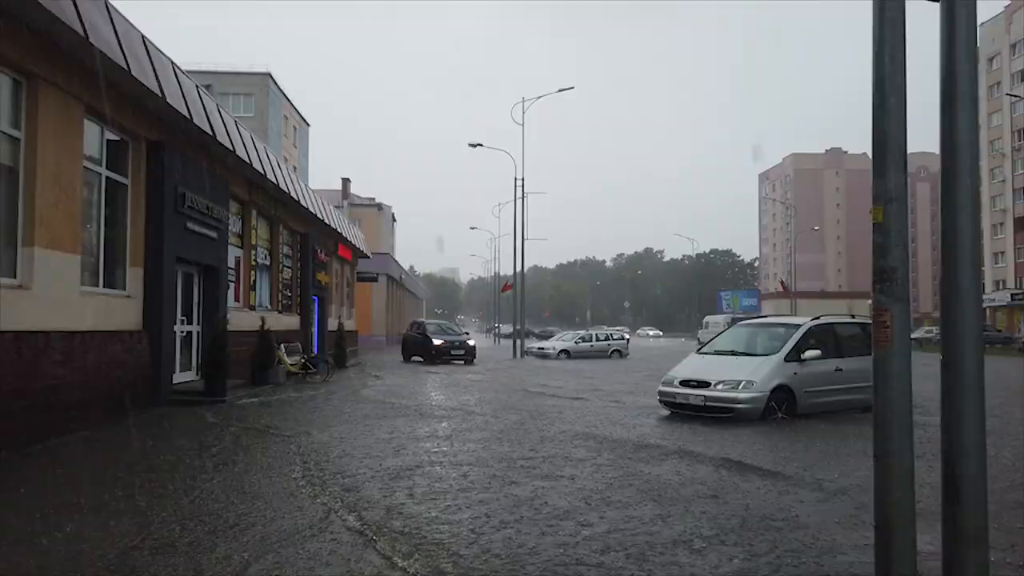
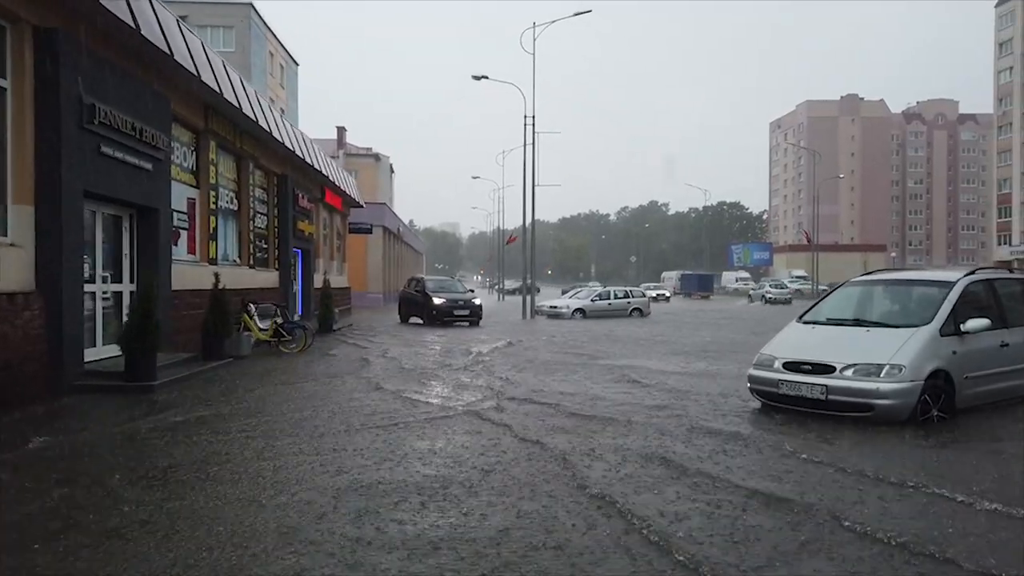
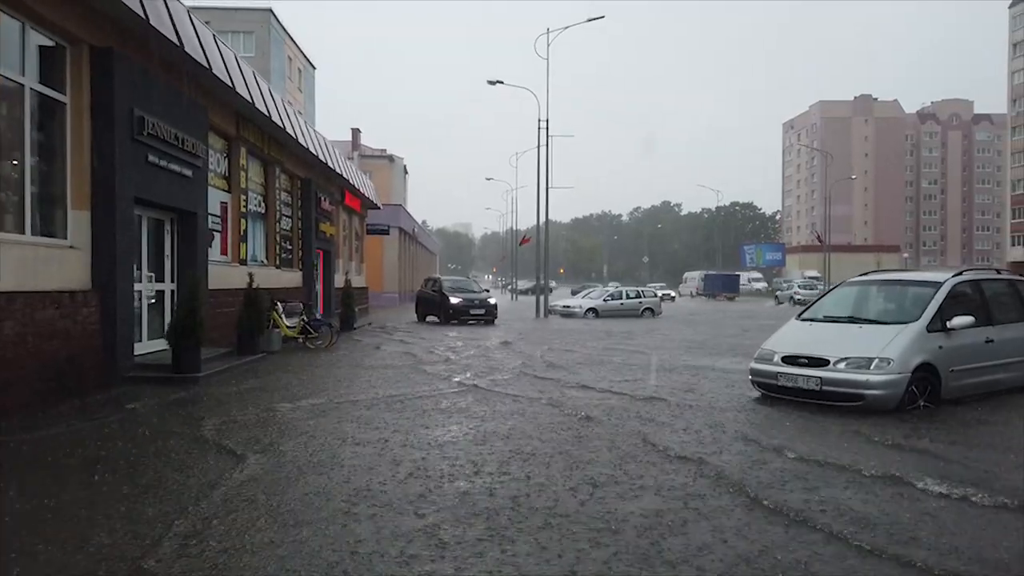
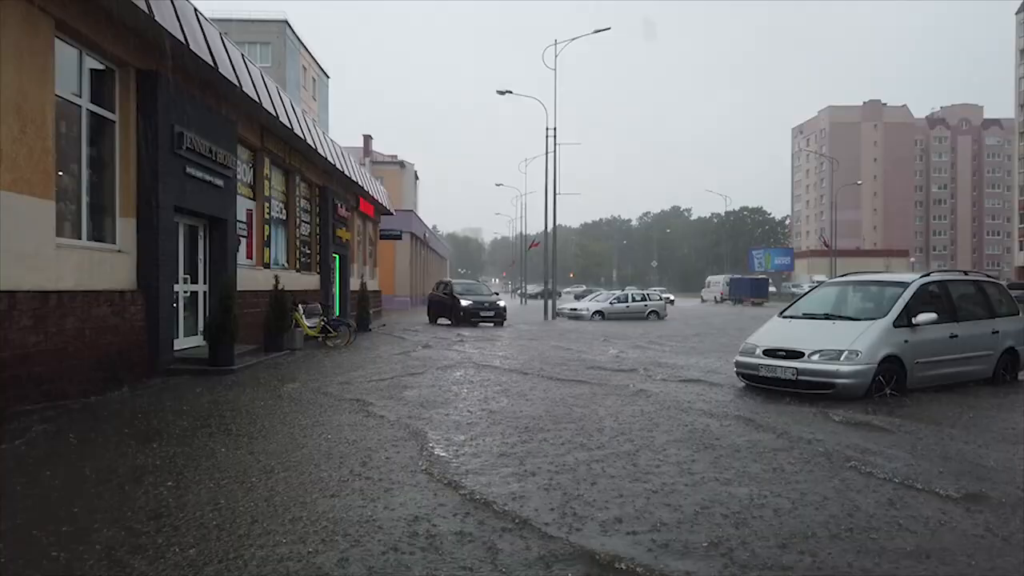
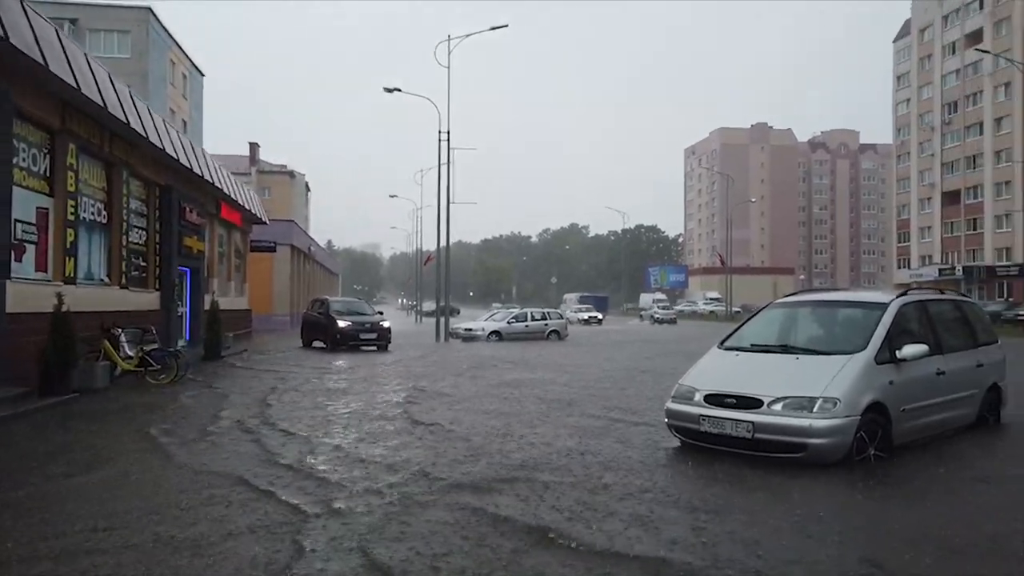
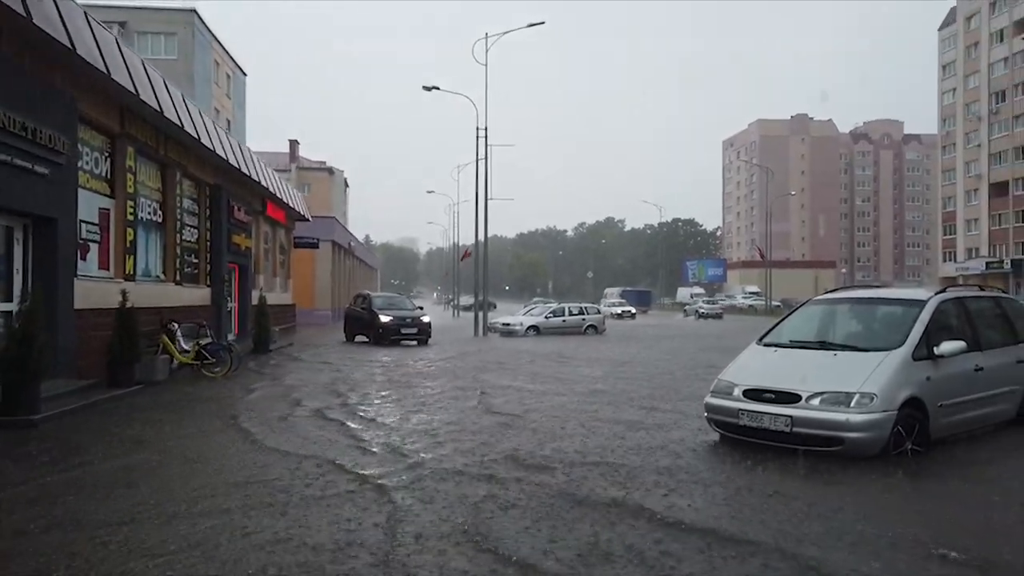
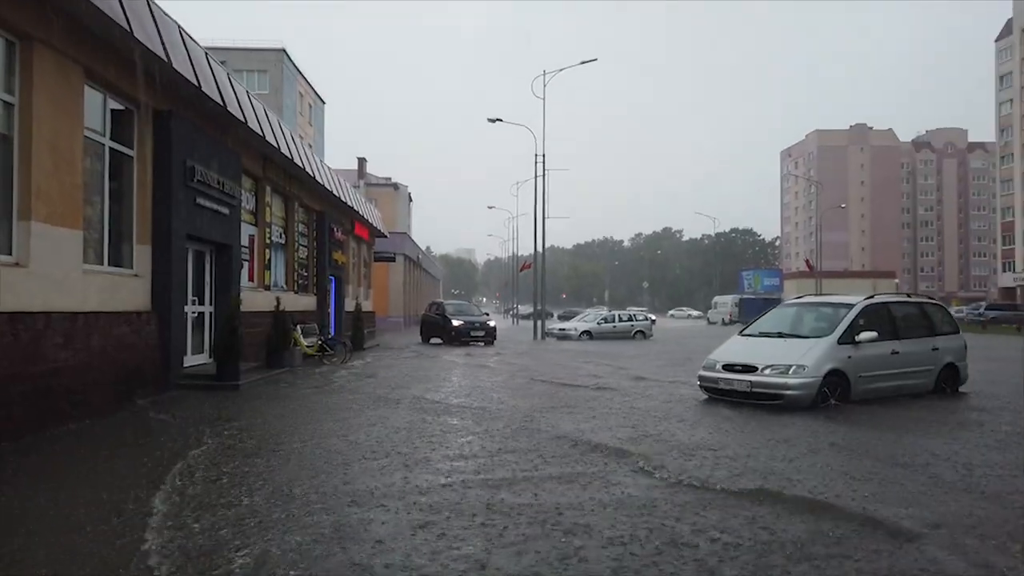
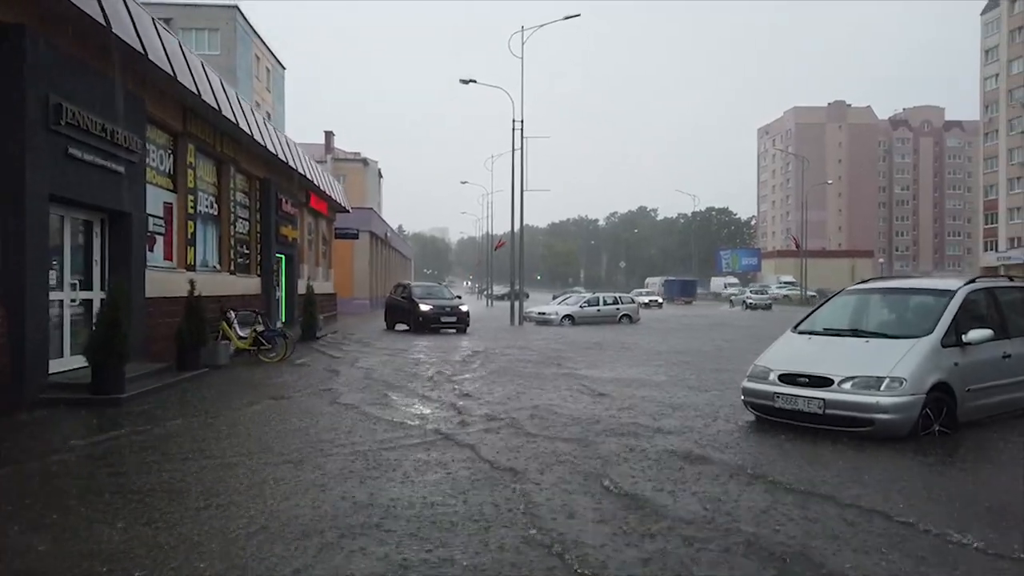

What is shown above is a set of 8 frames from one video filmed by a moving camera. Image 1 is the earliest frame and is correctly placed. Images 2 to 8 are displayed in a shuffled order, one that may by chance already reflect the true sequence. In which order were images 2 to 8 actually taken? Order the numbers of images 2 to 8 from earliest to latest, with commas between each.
7, 4, 3, 2, 8, 6, 5
